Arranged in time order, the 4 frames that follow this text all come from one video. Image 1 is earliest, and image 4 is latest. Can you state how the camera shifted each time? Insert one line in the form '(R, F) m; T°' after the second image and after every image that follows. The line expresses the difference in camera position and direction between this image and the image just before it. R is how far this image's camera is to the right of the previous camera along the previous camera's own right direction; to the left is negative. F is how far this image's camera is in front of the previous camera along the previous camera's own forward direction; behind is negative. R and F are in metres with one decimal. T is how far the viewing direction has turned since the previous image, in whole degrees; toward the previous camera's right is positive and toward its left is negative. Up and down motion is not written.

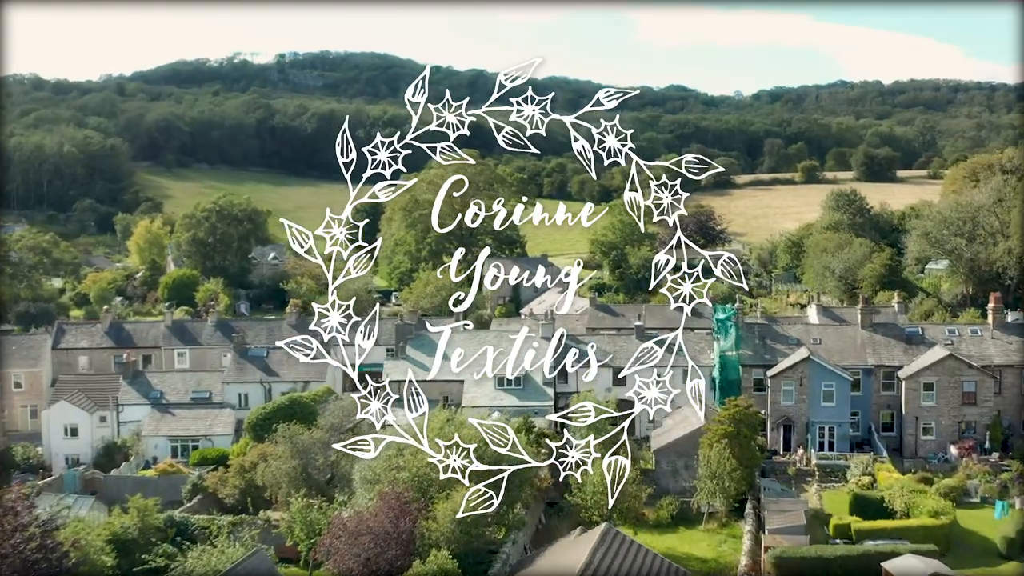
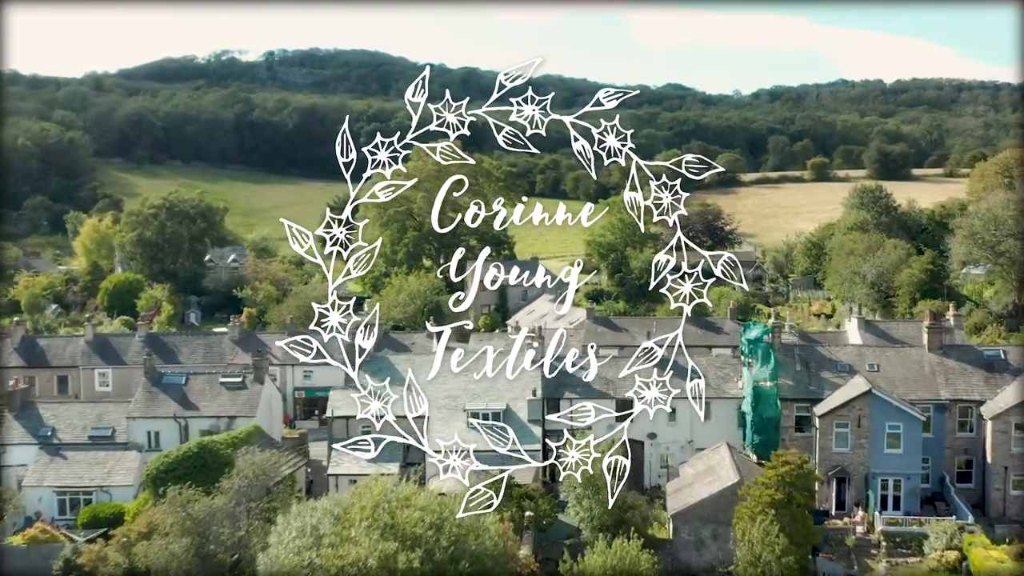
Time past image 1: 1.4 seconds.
(+0.3, +7.4) m; 0°
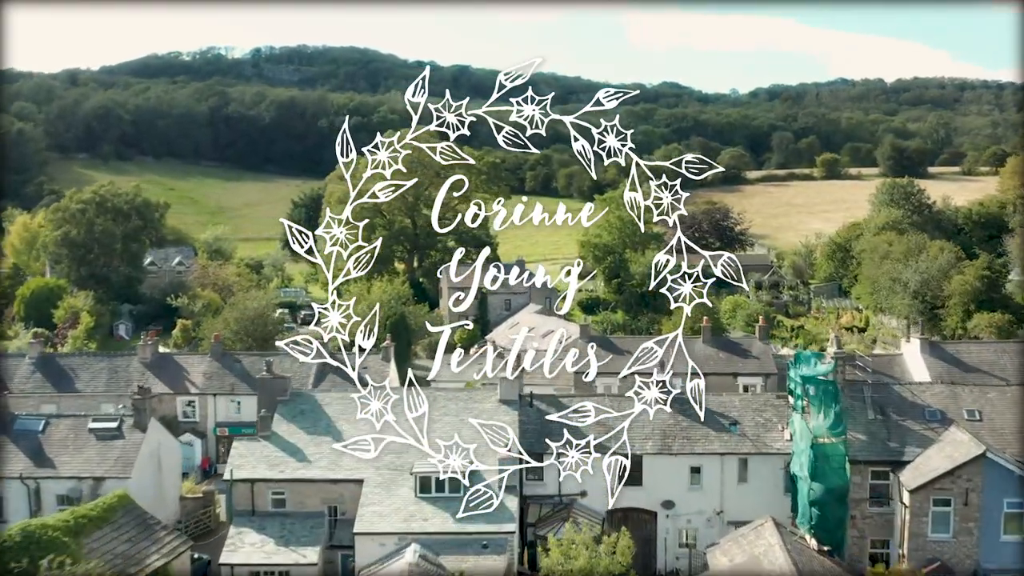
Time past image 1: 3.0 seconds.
(+0.3, +7.6) m; 0°
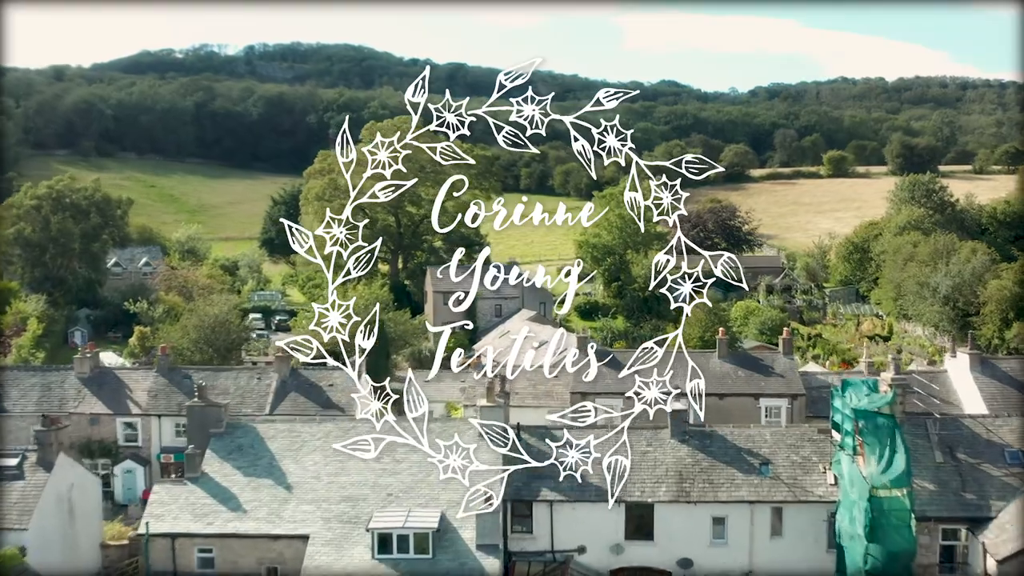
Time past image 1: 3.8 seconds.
(+0.2, +3.9) m; 0°
